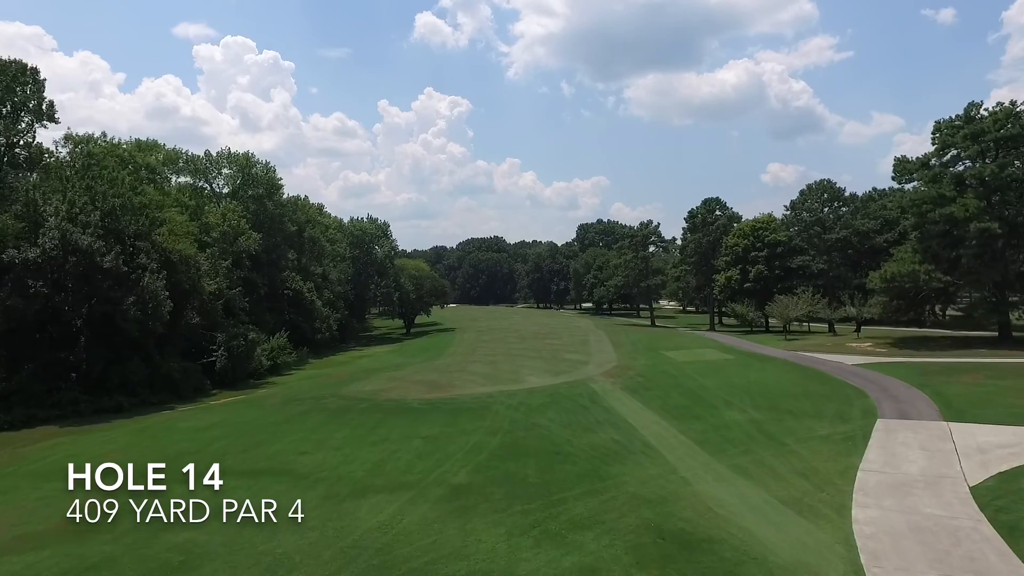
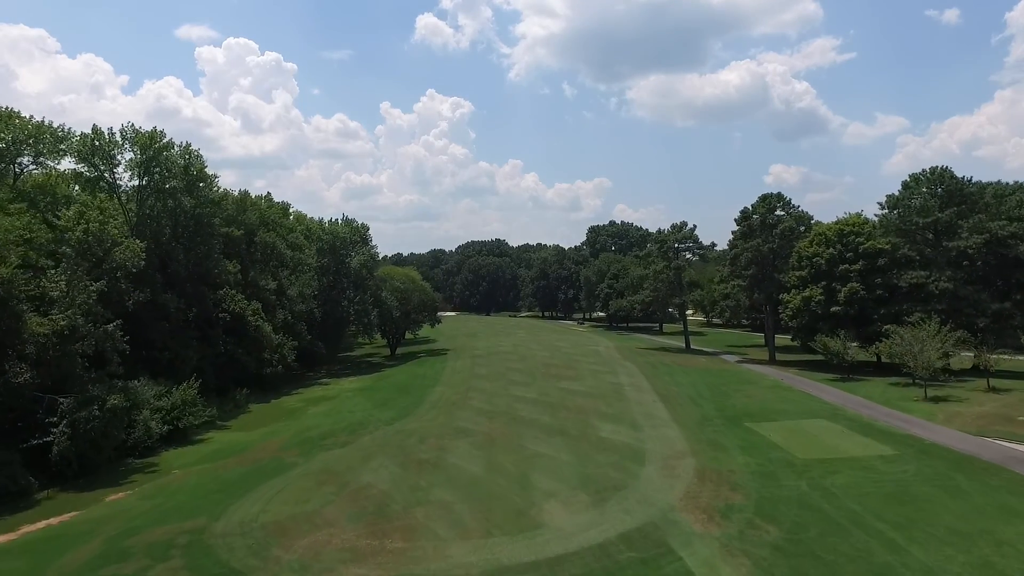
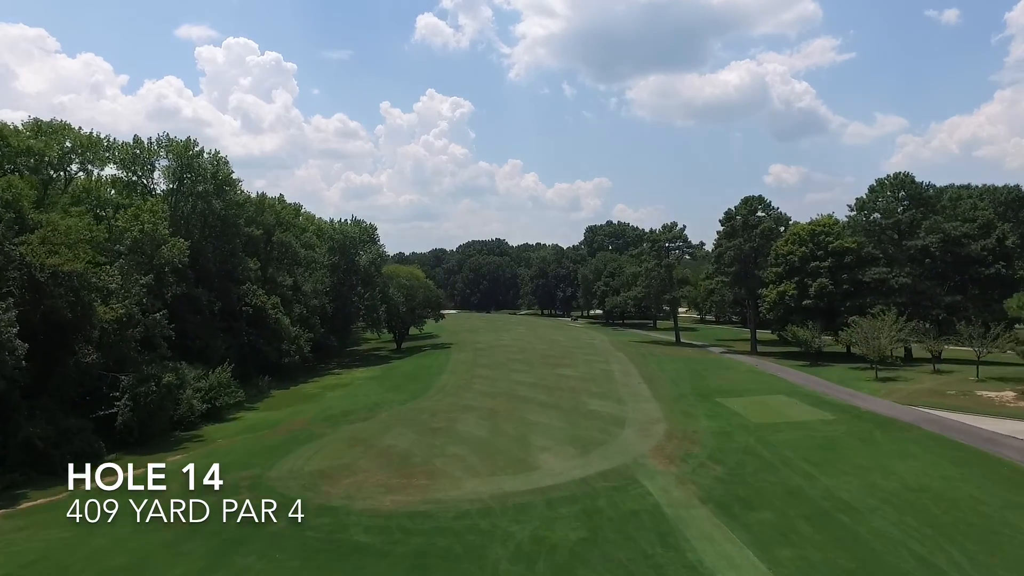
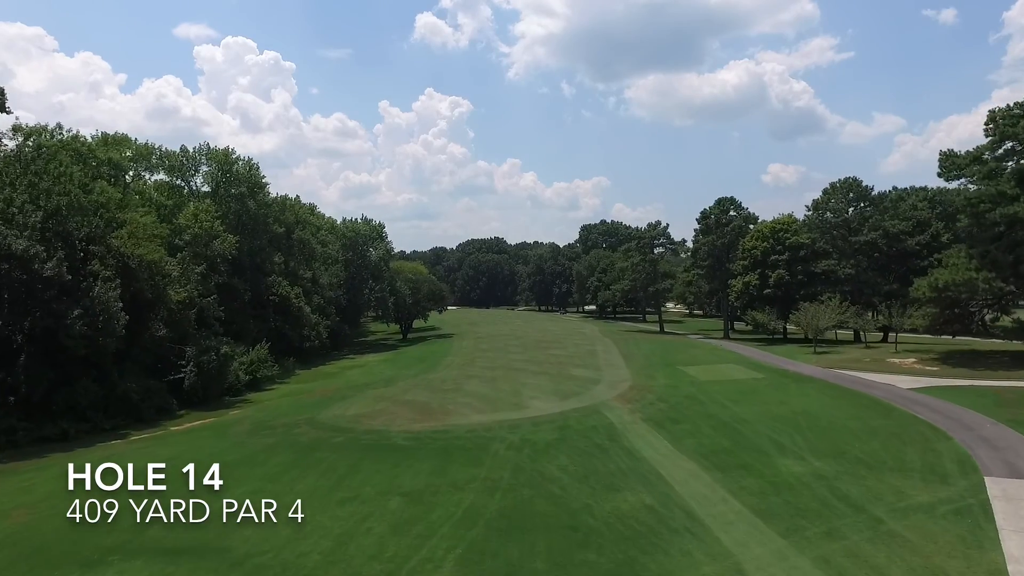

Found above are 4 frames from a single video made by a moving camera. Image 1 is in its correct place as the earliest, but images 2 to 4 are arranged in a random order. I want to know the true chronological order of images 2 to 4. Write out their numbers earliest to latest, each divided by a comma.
4, 3, 2
